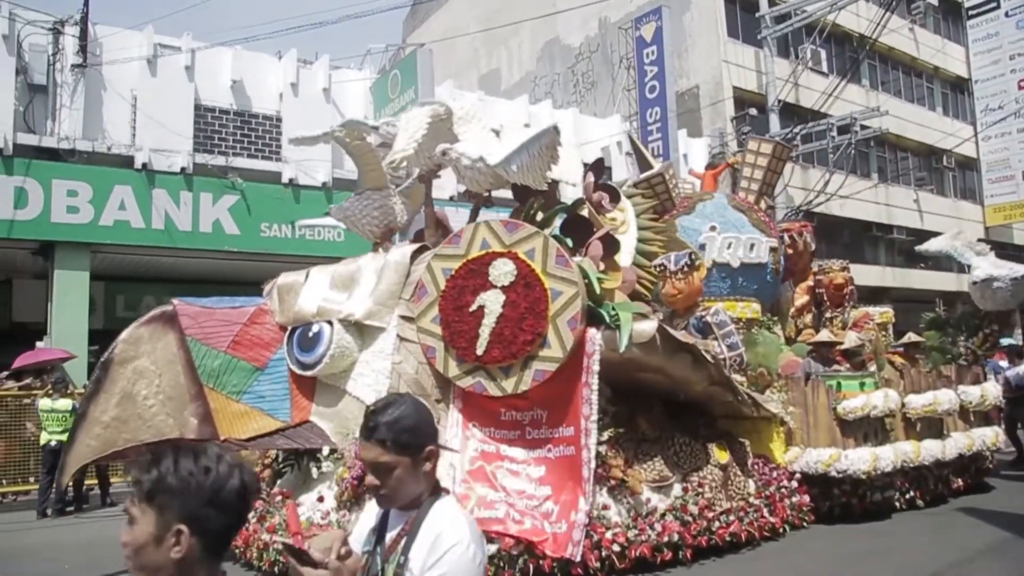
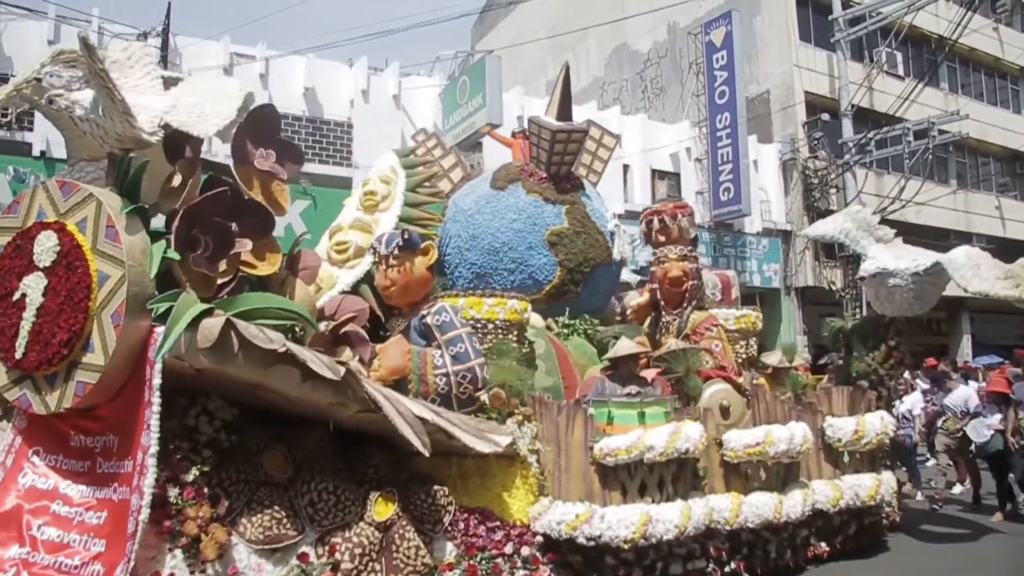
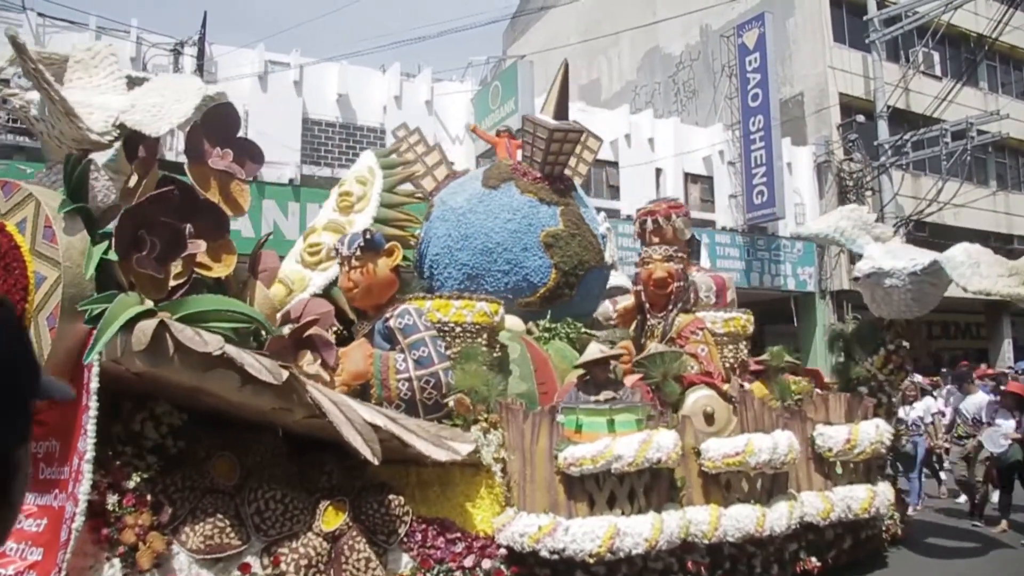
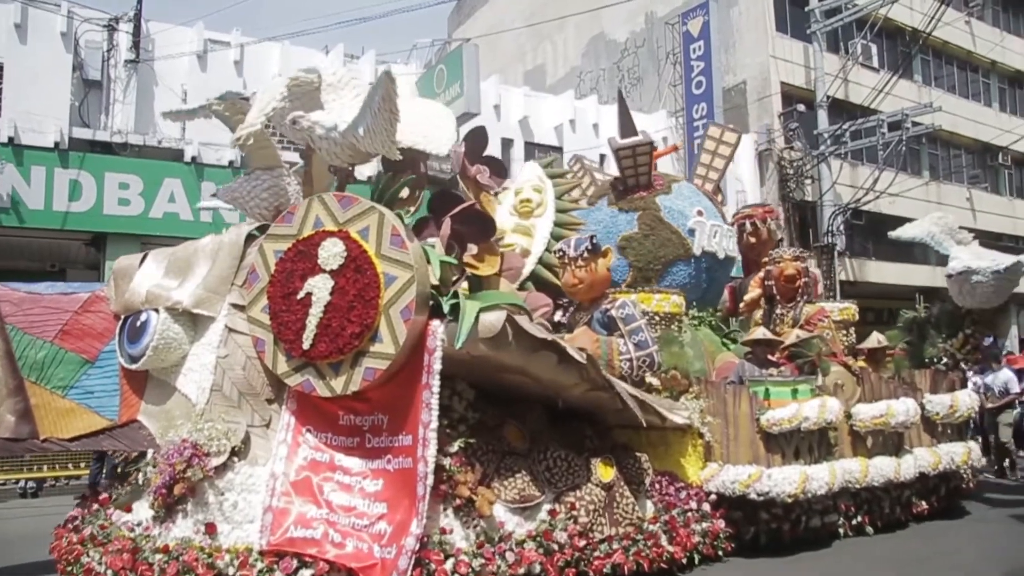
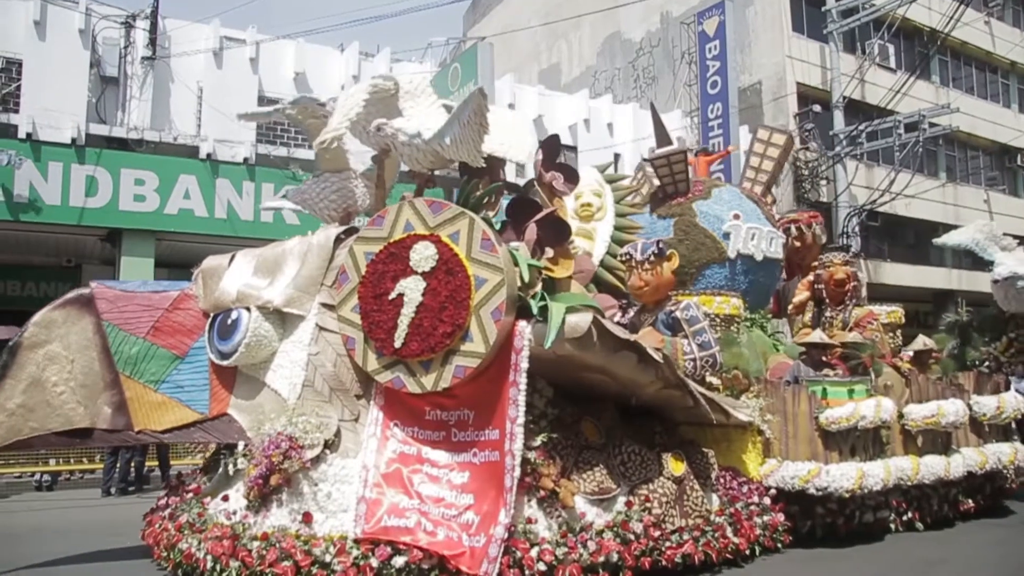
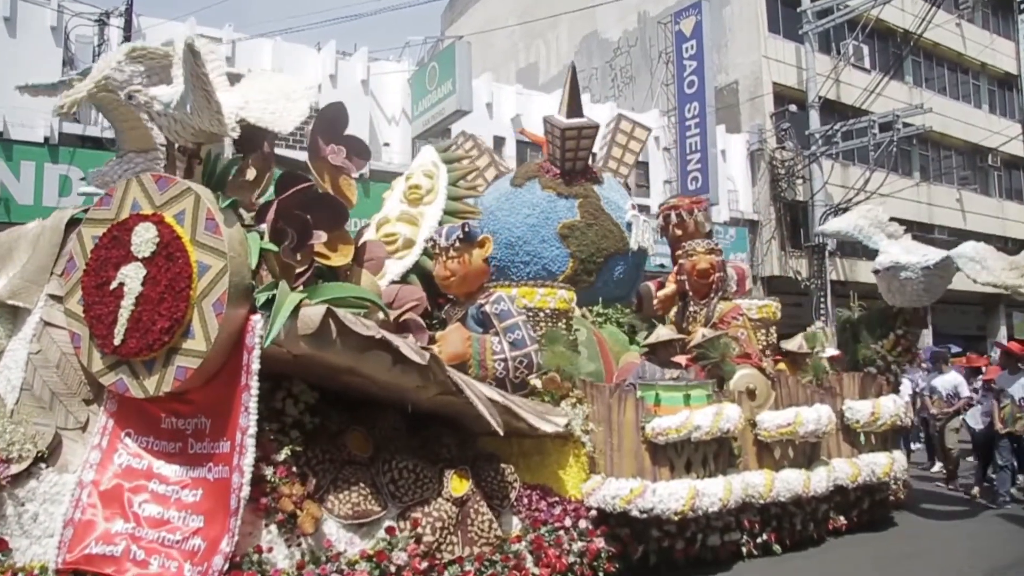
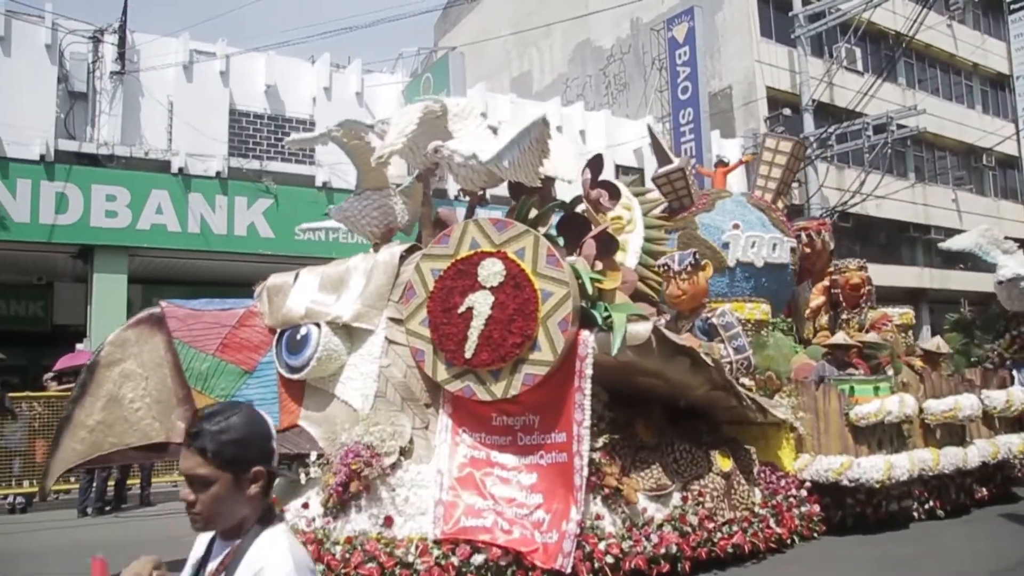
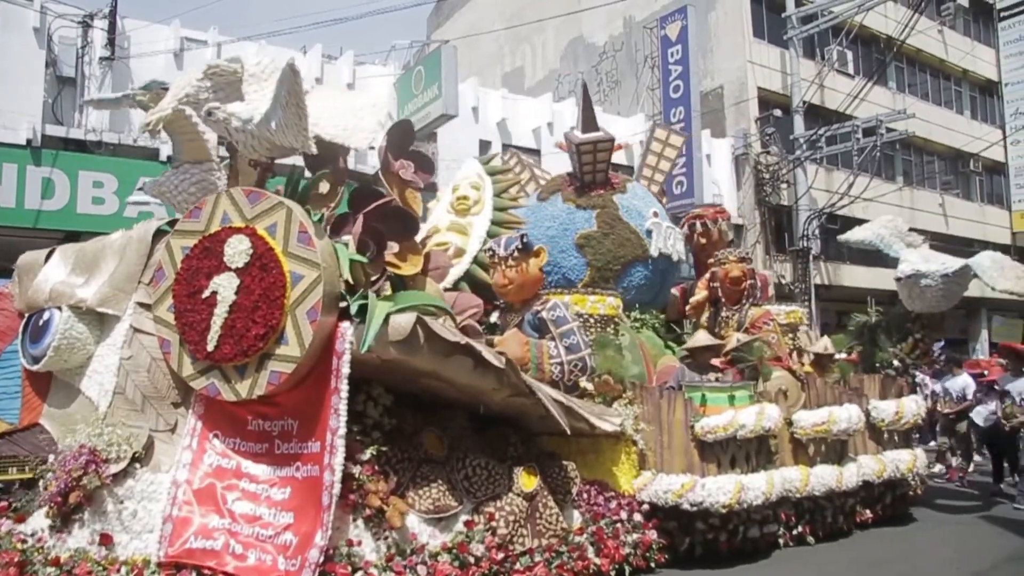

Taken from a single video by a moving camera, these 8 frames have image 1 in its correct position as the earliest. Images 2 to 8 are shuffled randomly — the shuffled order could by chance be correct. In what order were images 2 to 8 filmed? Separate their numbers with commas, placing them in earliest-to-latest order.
7, 5, 4, 8, 6, 2, 3
